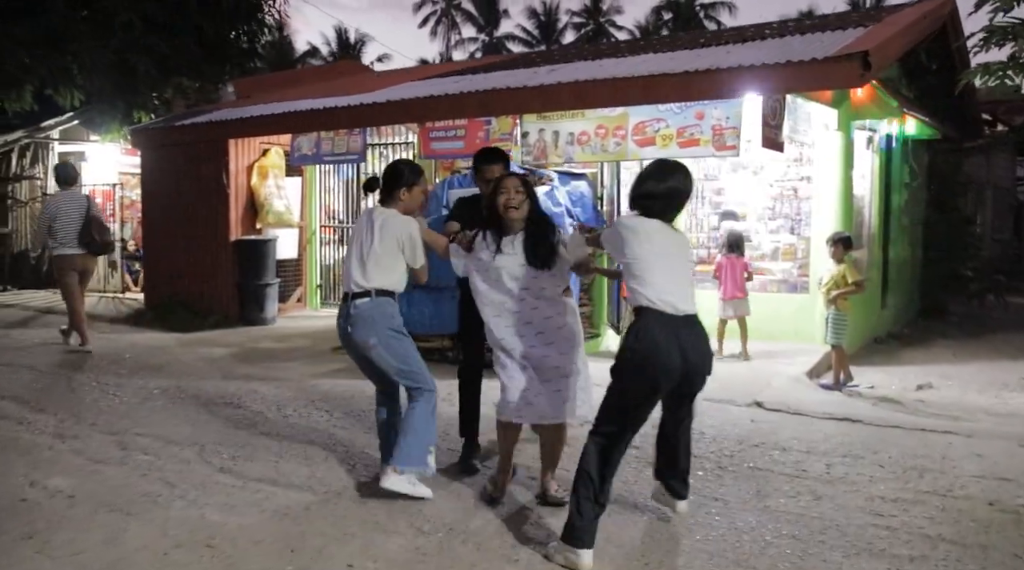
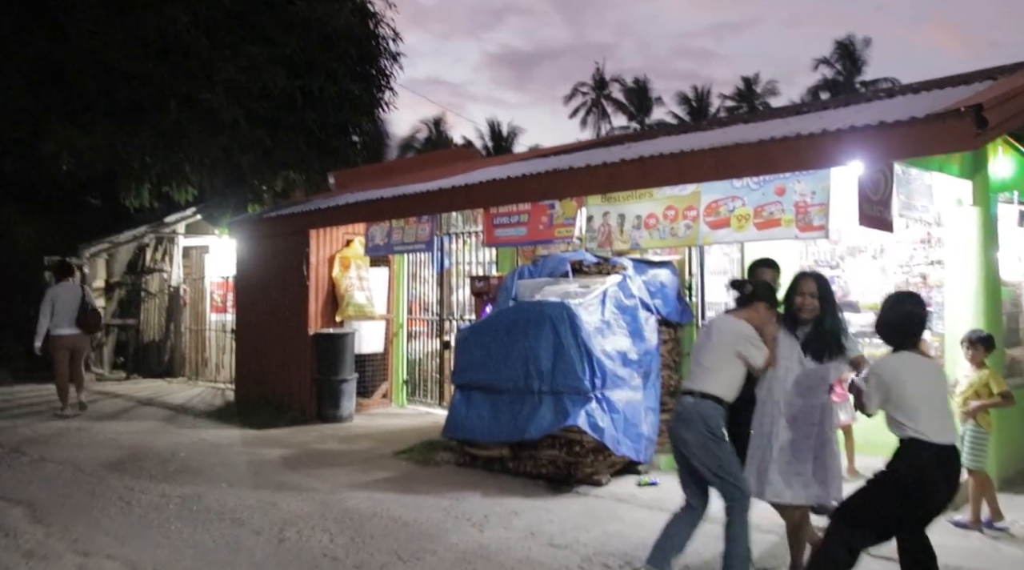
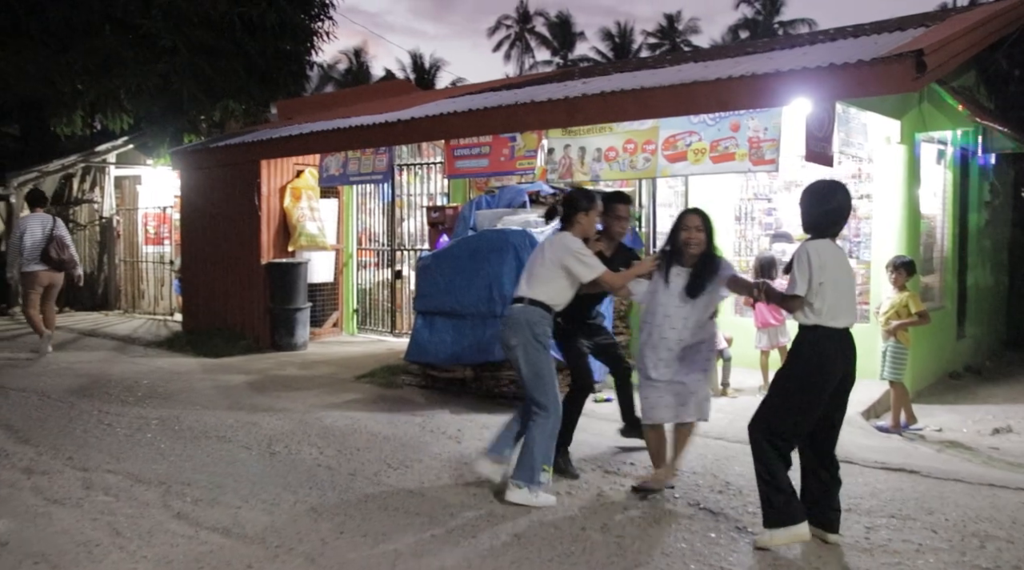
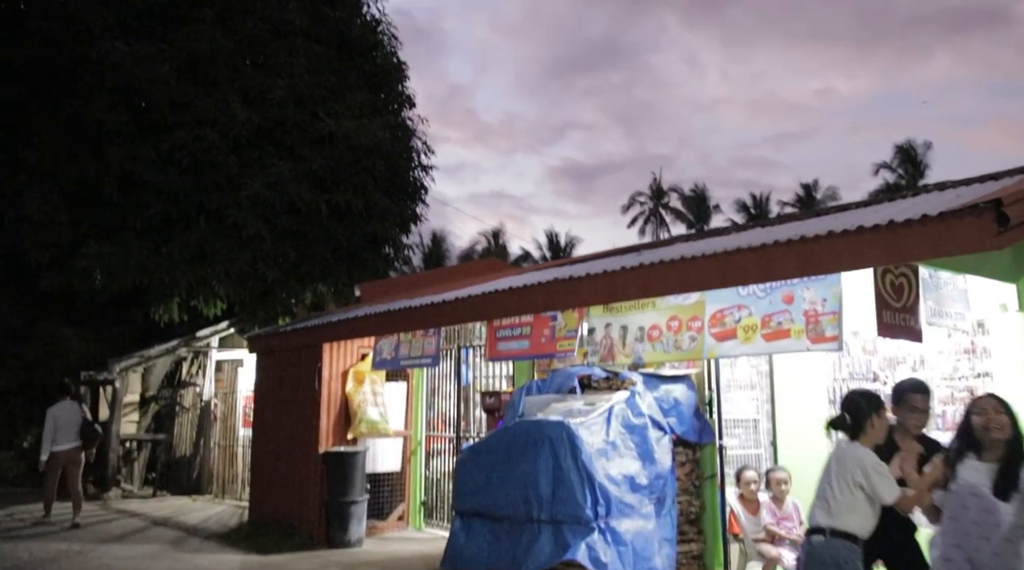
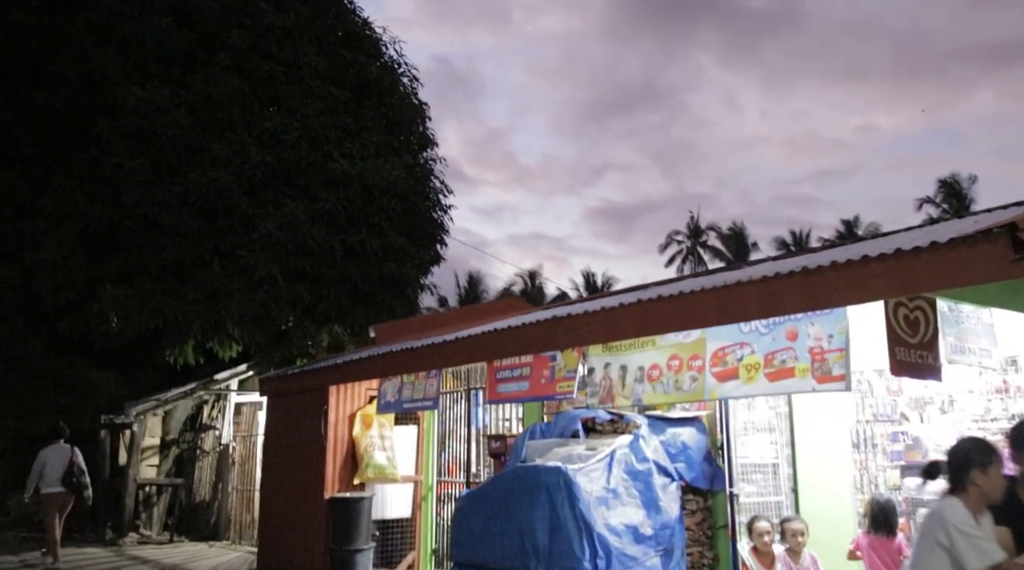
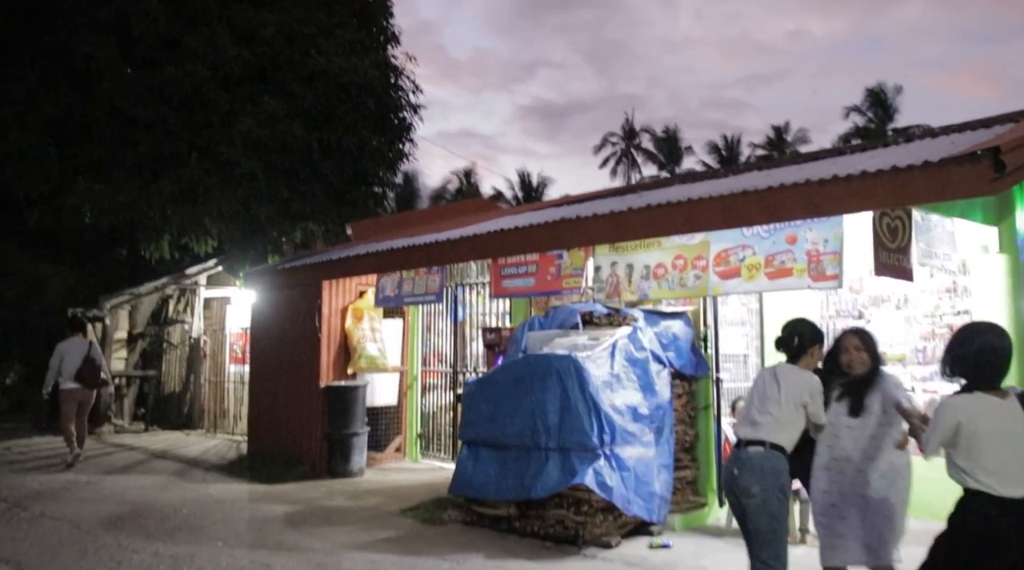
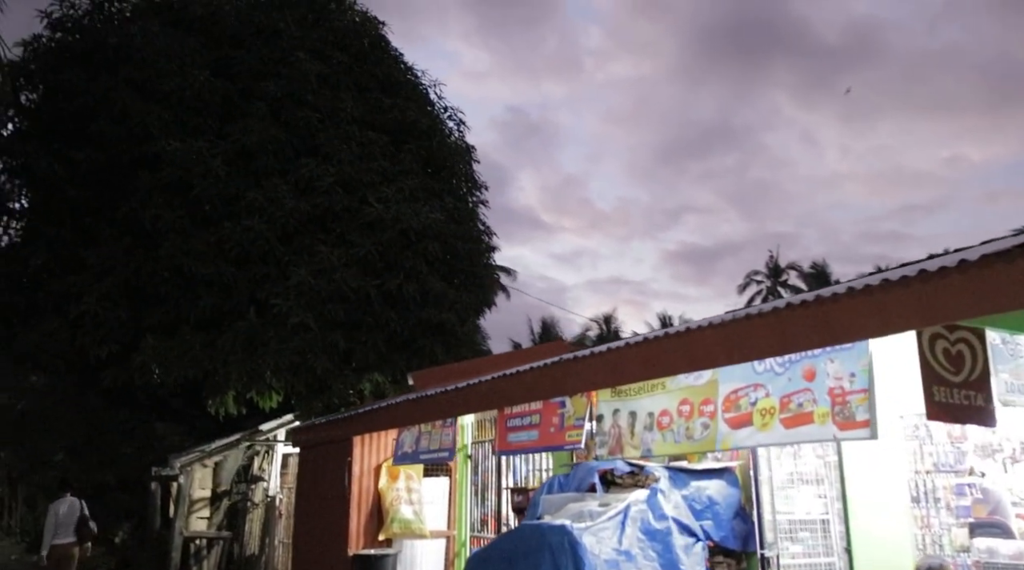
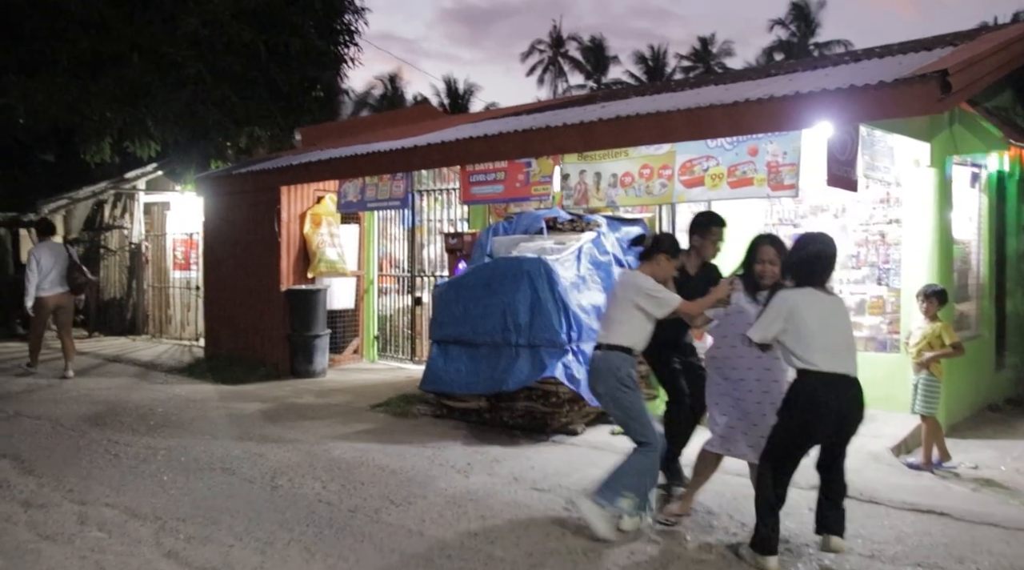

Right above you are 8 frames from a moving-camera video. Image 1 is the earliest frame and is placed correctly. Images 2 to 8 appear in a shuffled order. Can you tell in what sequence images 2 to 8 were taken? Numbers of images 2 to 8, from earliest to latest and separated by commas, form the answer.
3, 8, 2, 6, 4, 5, 7
